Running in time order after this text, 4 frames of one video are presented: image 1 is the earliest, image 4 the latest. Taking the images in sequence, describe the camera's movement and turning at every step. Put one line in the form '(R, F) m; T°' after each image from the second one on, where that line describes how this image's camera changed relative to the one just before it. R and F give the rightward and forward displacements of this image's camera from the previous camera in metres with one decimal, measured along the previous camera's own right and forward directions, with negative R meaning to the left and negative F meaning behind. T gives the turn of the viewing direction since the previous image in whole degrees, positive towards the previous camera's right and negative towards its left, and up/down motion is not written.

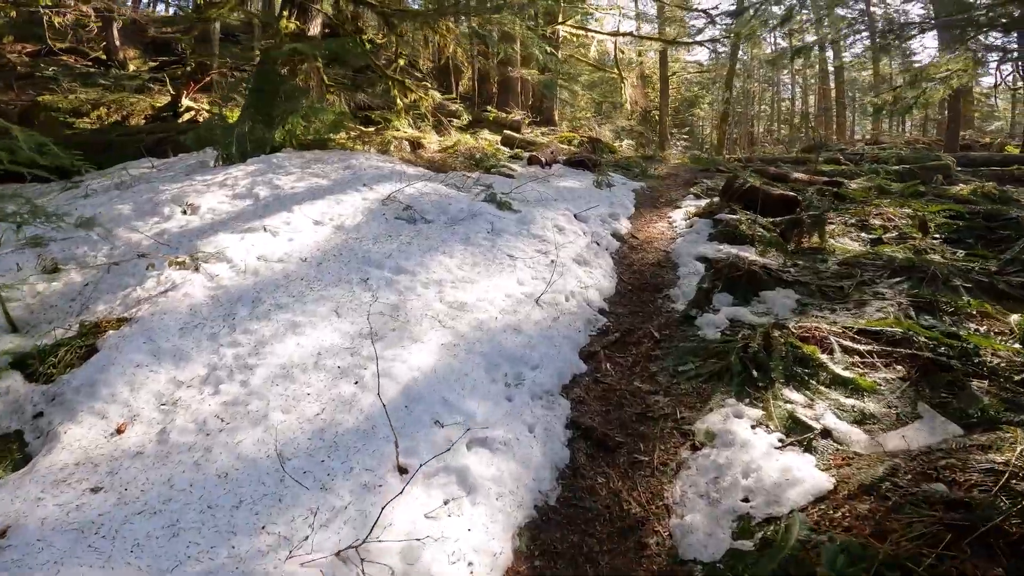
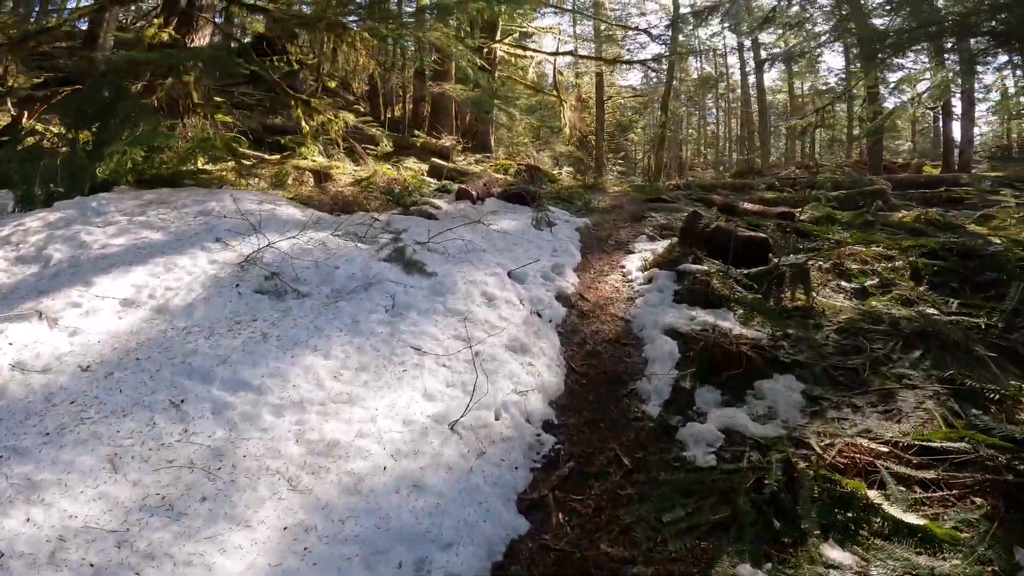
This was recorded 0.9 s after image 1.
(+0.3, +1.9) m; +6°
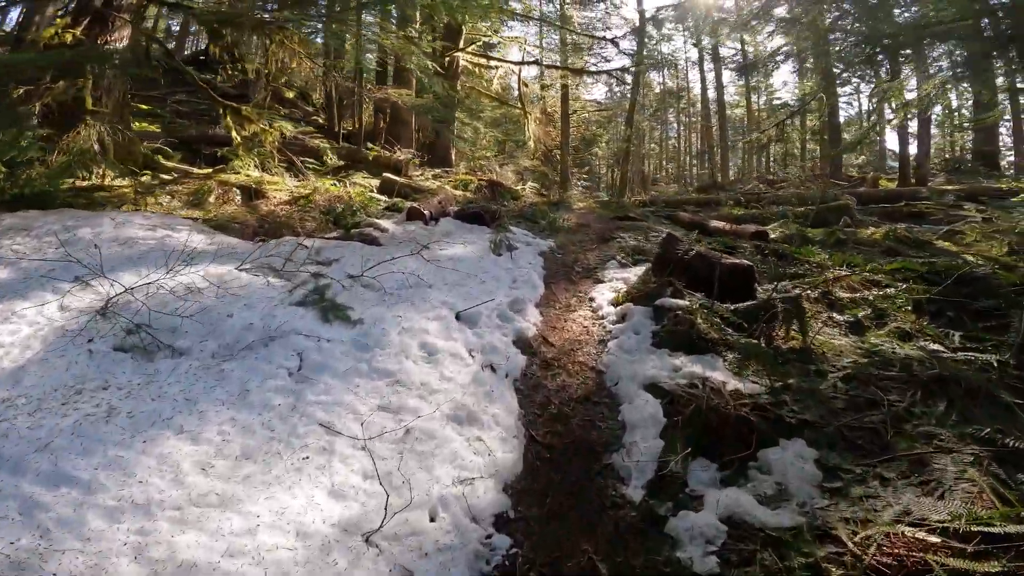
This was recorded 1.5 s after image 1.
(+0.2, +1.0) m; +3°
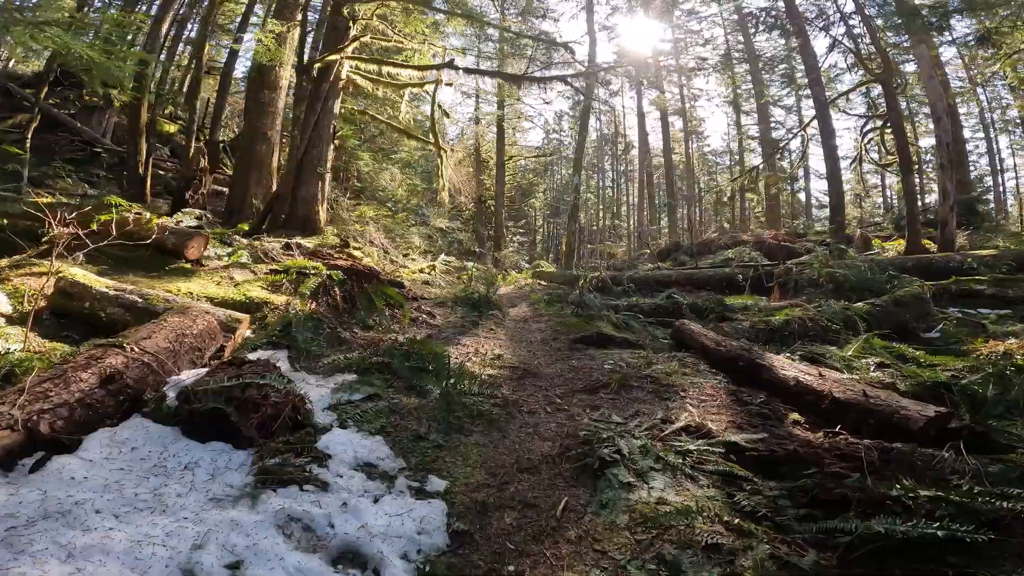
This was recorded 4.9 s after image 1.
(+0.7, +5.6) m; +6°
